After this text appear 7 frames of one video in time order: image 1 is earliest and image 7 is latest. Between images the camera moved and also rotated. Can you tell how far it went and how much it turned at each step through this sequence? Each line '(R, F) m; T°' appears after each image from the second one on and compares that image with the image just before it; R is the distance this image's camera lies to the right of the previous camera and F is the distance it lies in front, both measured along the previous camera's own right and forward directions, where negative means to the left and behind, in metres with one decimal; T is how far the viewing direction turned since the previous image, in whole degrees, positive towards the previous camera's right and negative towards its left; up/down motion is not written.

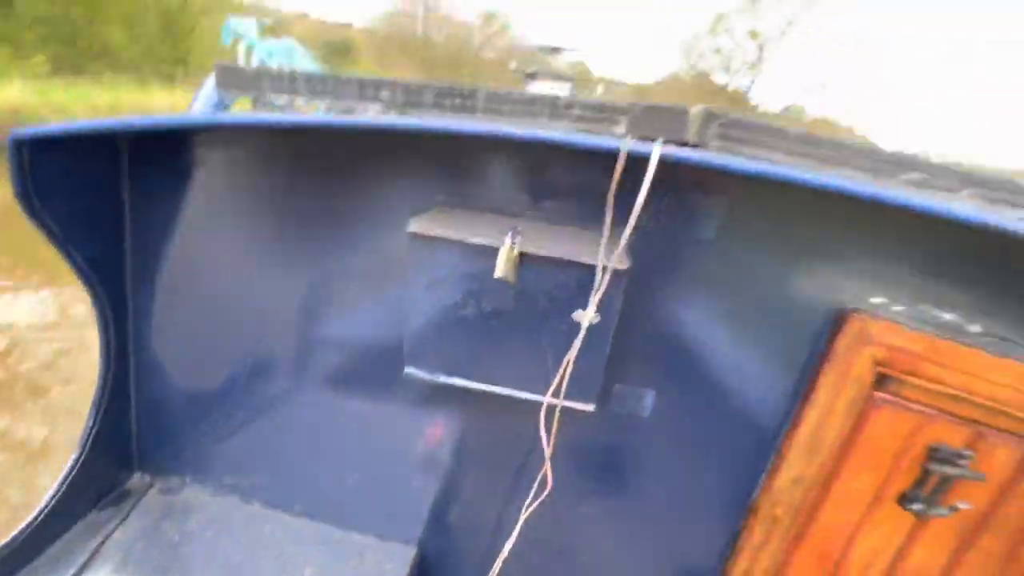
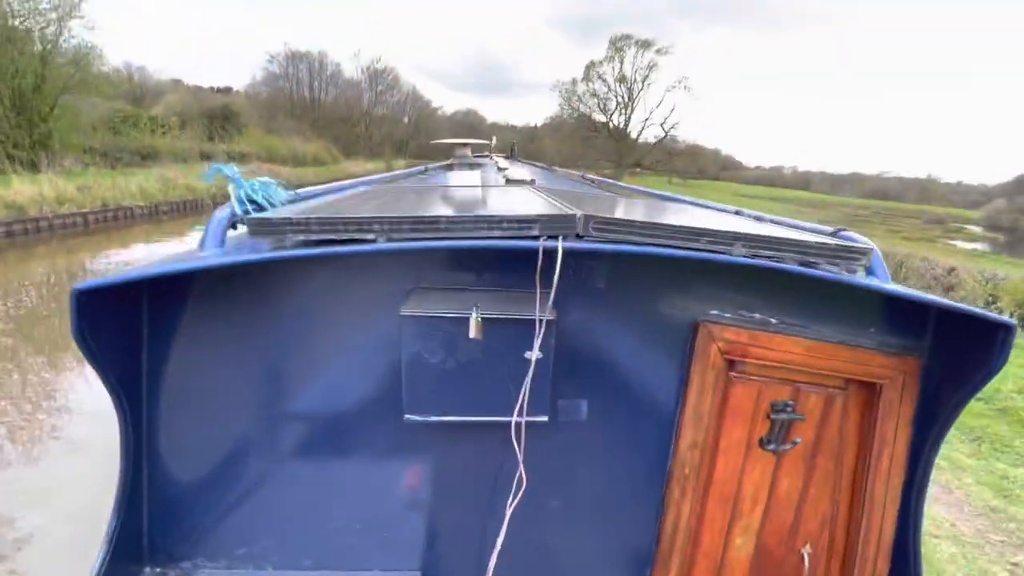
(-0.1, -0.4) m; +10°
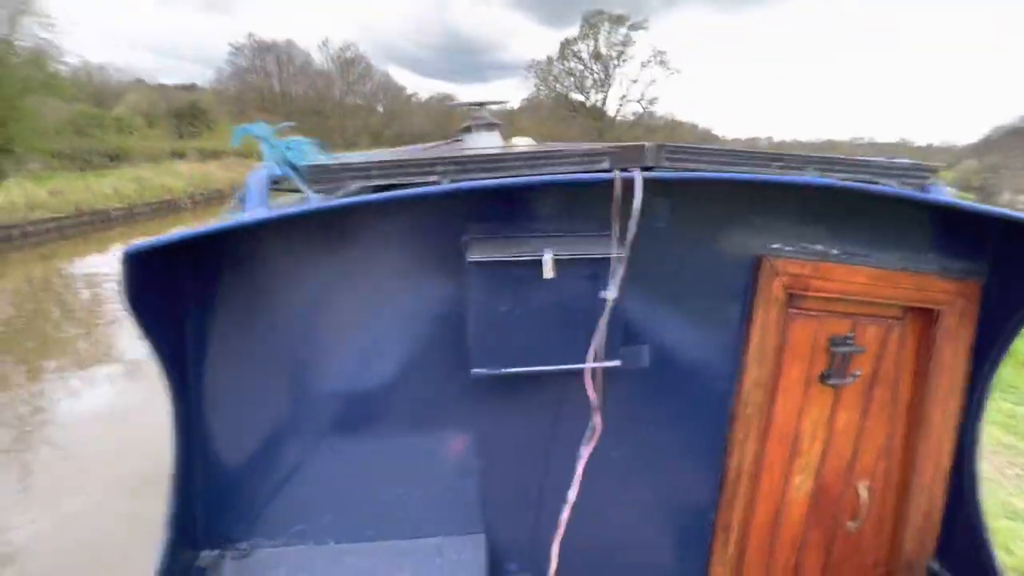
(-0.2, +0.1) m; +2°
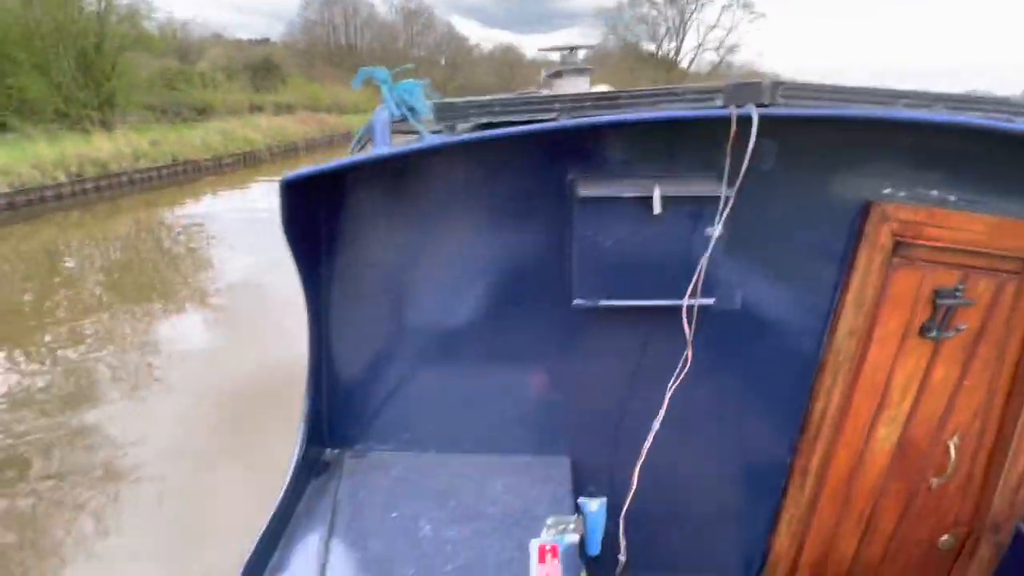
(-0.1, -0.1) m; -7°
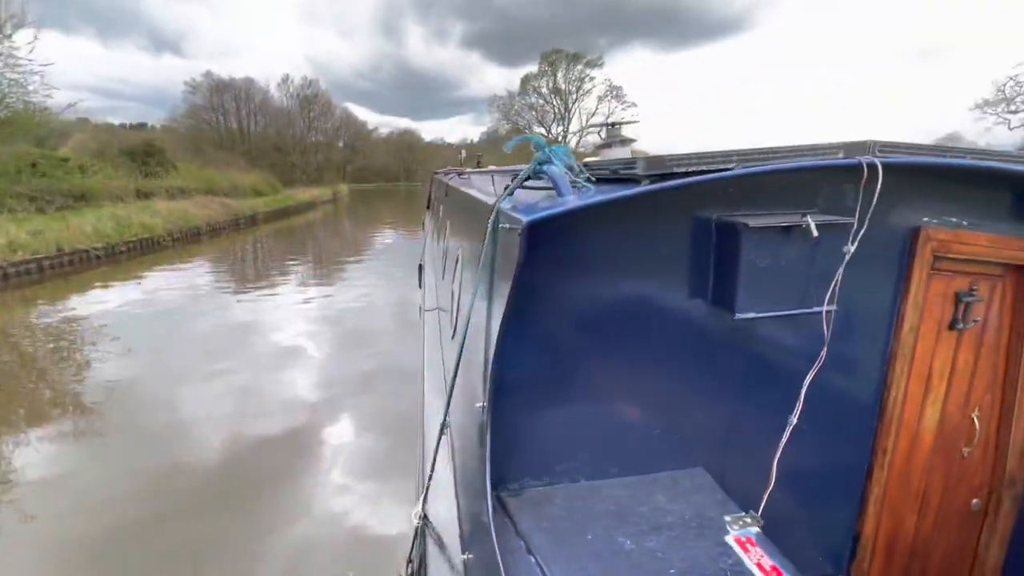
(-1.0, -0.1) m; +11°
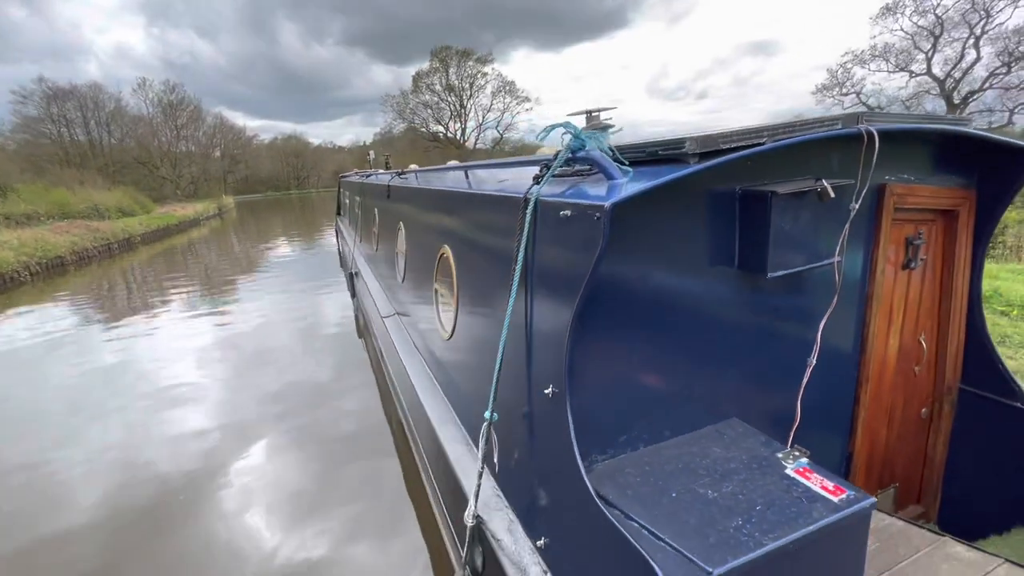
(-0.6, 0.0) m; +11°
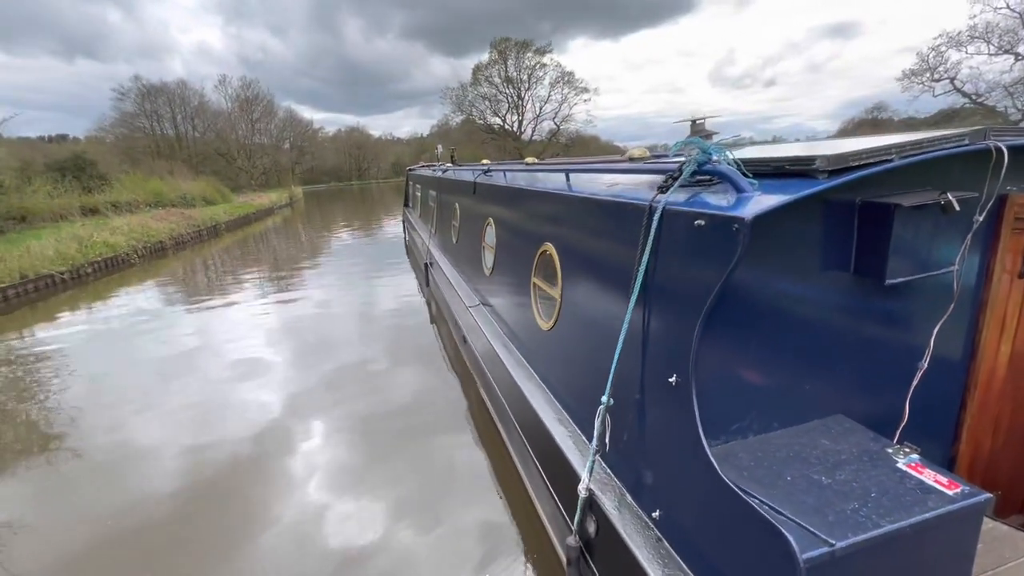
(-0.4, -0.3) m; -6°
